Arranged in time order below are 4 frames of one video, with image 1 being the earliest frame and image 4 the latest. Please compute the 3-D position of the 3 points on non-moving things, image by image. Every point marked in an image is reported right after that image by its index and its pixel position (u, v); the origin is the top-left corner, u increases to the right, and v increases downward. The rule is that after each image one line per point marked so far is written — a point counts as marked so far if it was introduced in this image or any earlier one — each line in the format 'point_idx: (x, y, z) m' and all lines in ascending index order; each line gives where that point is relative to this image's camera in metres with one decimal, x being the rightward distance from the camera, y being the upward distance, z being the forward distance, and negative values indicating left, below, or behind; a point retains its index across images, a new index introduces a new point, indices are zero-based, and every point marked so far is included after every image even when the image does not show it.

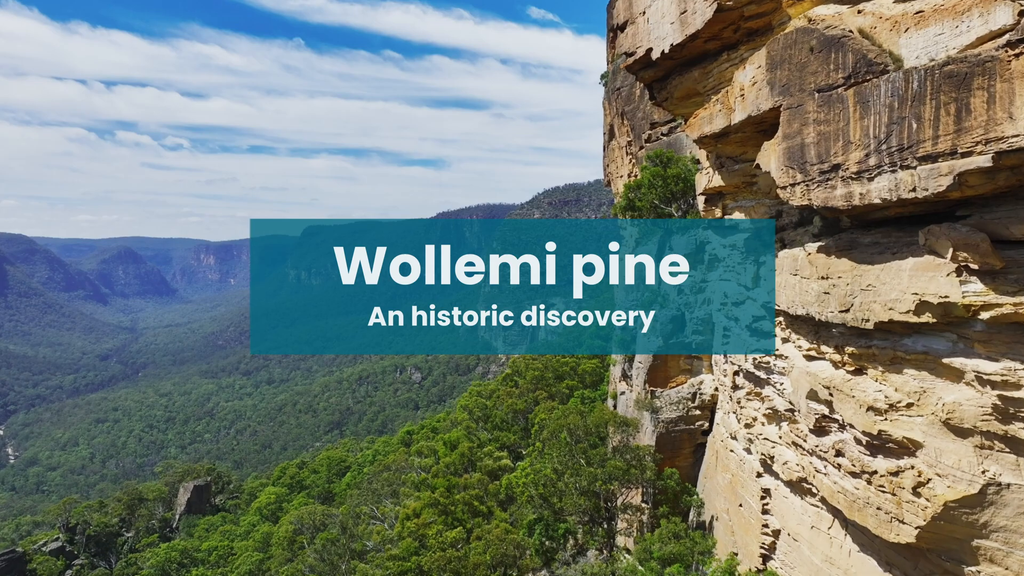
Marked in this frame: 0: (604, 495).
0: (+3.9, -8.9, +18.0) m
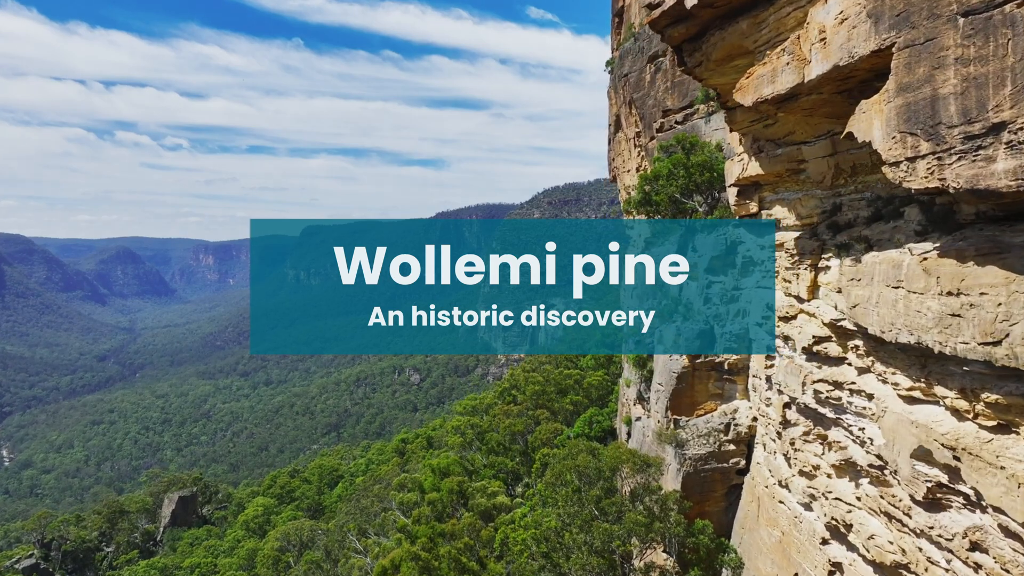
0: (+3.8, -9.3, +14.7) m
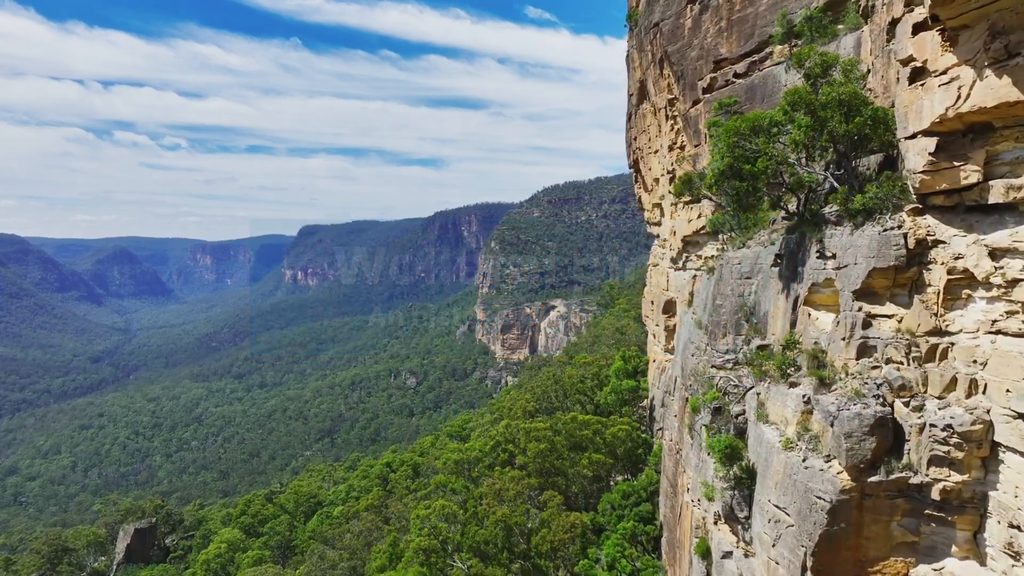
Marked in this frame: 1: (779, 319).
0: (+3.6, -10.2, +6.3) m
1: (+7.8, -0.9, +12.4) m
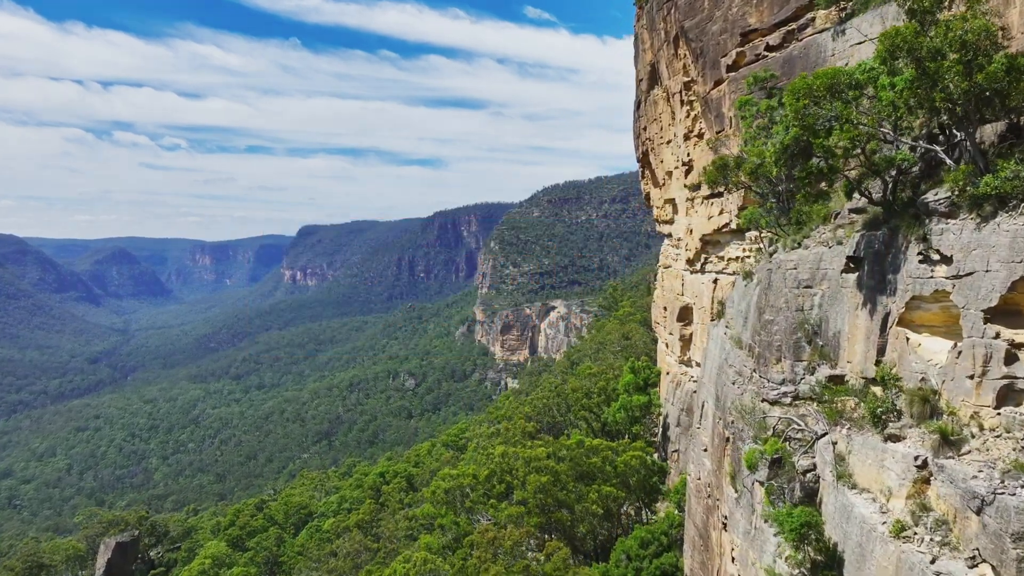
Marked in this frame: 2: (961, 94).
0: (+3.5, -10.5, +3.4) m
1: (+7.7, -1.2, +9.4) m
2: (+8.5, +3.7, +8.2) m
